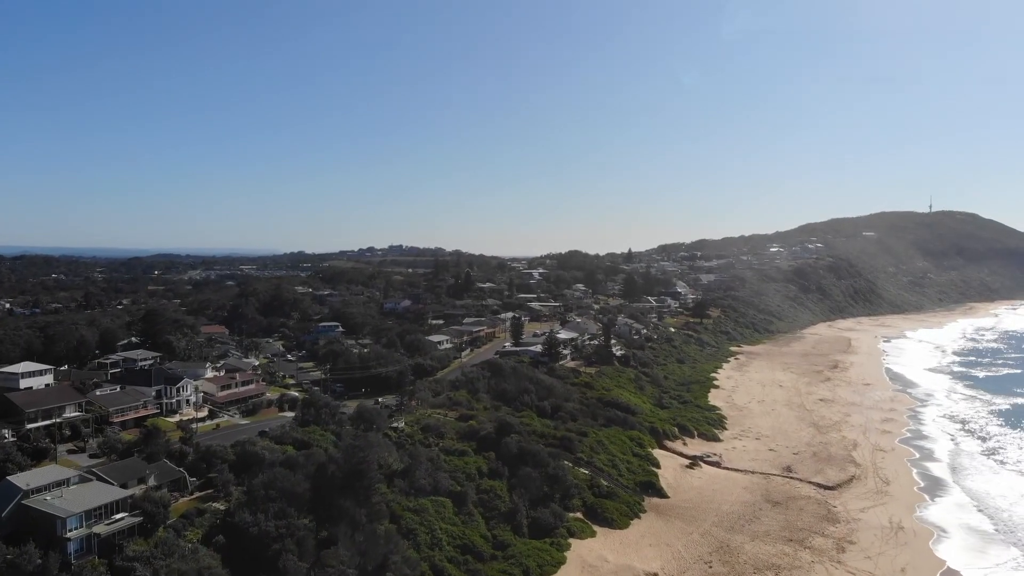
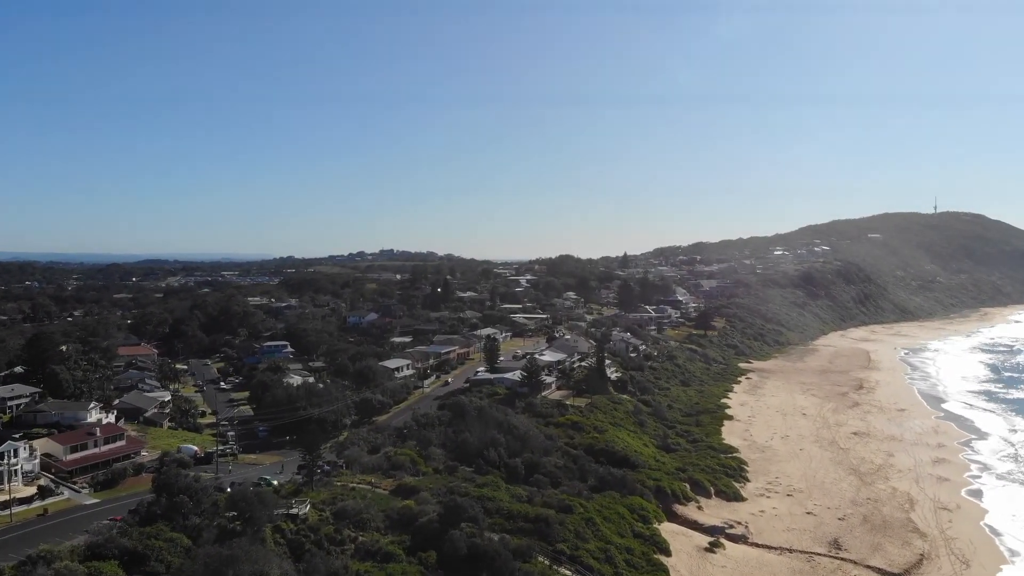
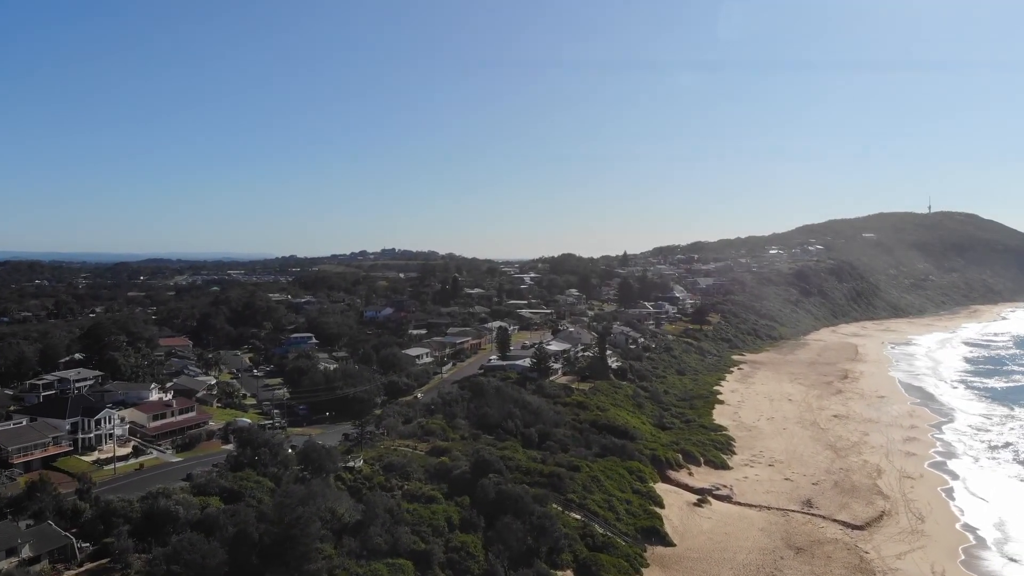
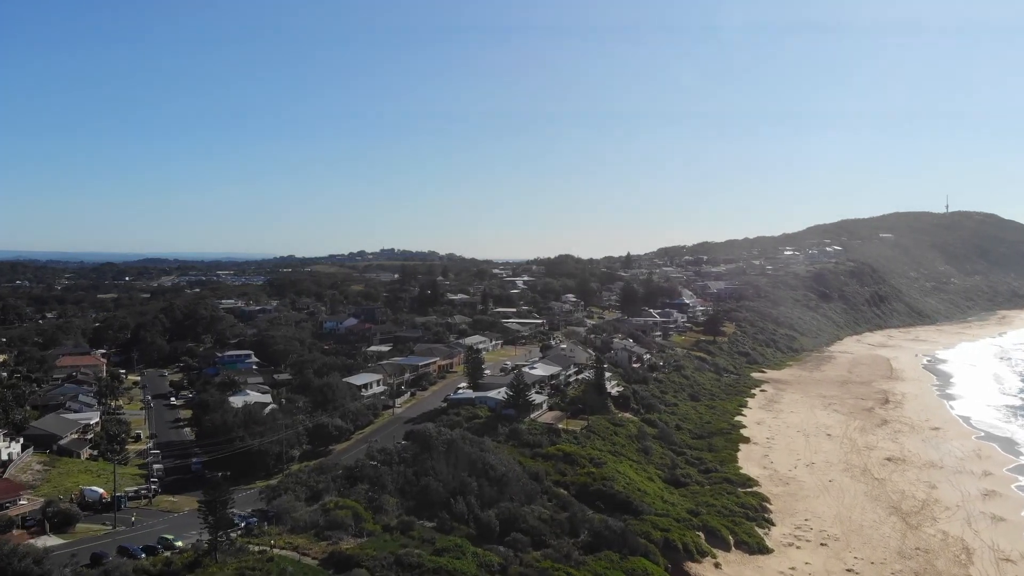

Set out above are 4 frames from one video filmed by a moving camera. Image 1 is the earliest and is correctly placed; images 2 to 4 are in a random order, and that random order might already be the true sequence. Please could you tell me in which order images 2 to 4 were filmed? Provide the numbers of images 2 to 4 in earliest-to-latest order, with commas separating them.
3, 2, 4
